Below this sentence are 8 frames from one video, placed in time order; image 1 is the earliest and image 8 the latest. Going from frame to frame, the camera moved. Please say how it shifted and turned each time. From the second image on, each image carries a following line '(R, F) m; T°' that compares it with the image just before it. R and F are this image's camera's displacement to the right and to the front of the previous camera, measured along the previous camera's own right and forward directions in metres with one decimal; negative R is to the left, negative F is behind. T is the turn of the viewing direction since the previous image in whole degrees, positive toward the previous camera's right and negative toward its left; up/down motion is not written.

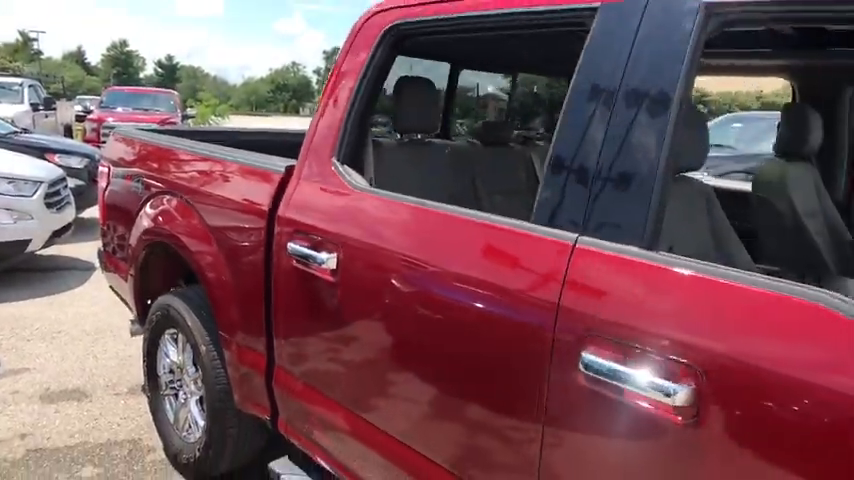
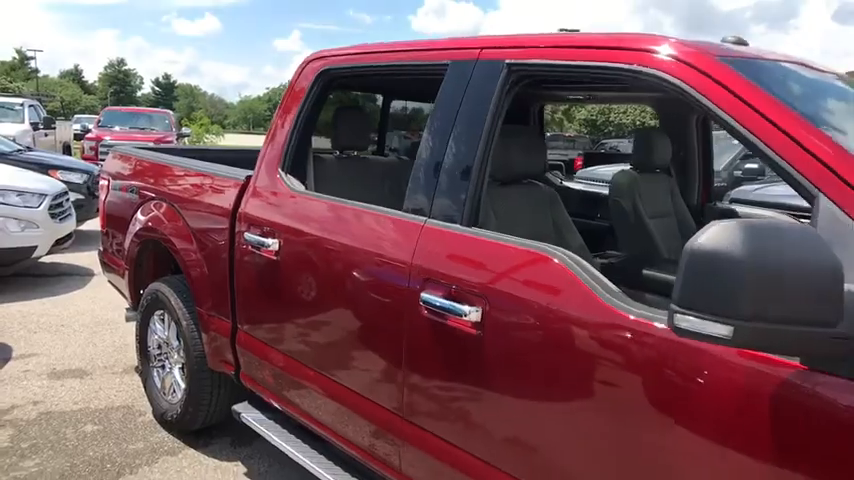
(+0.3, -0.7) m; 0°
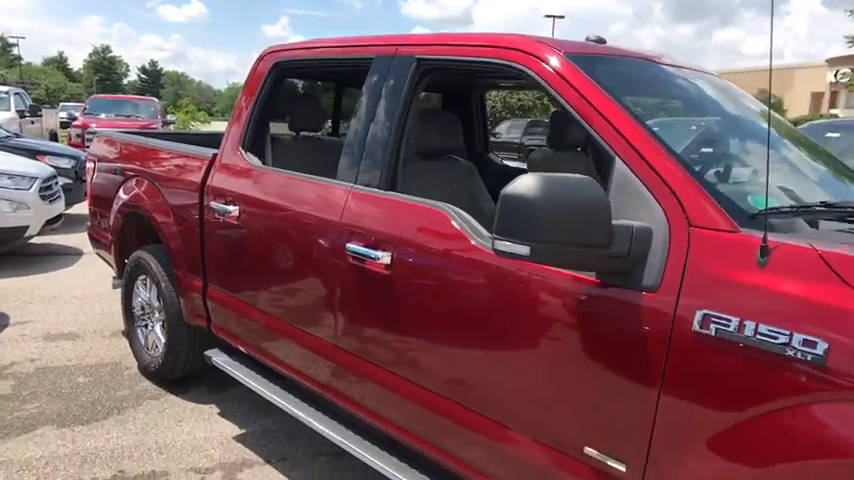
(+0.3, -0.5) m; +1°
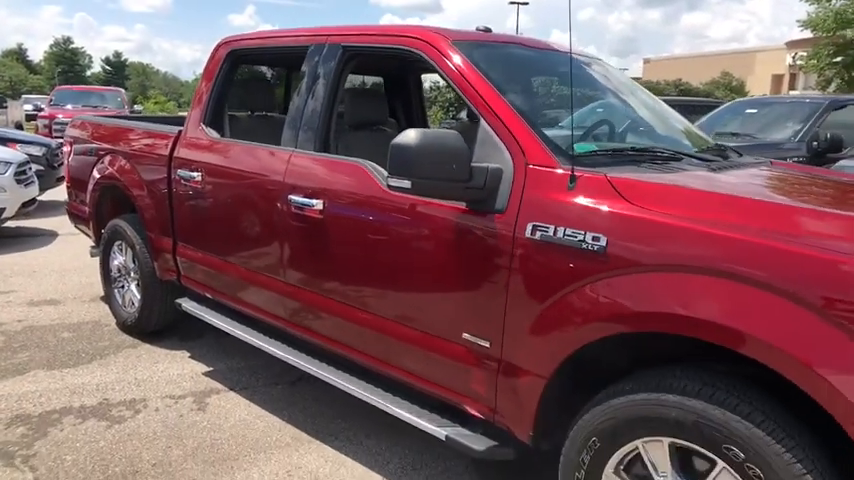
(+0.2, -0.7) m; +2°
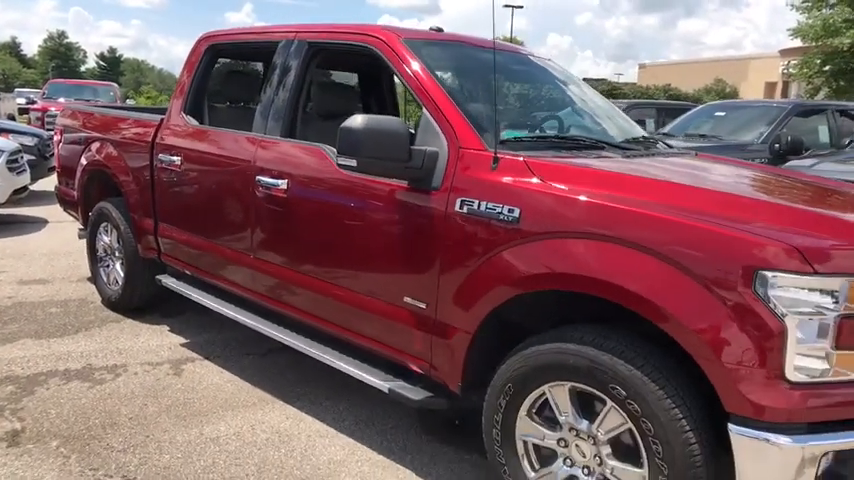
(+0.2, -0.4) m; +1°
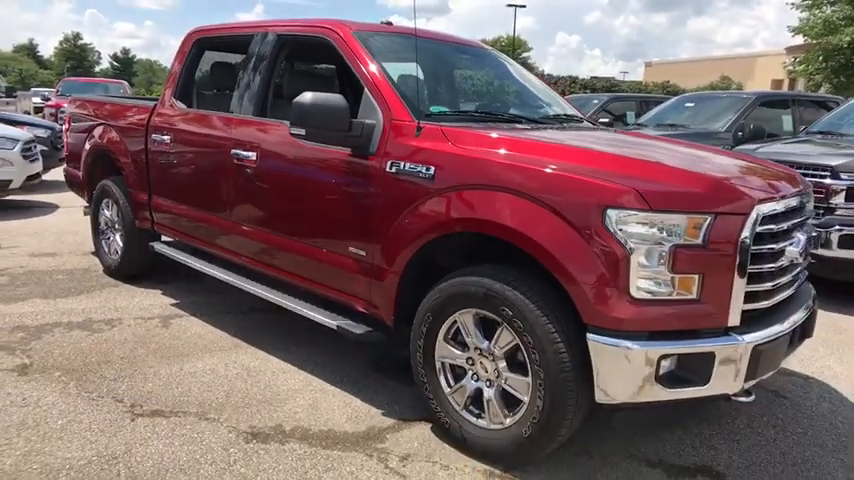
(+0.4, -0.5) m; -1°
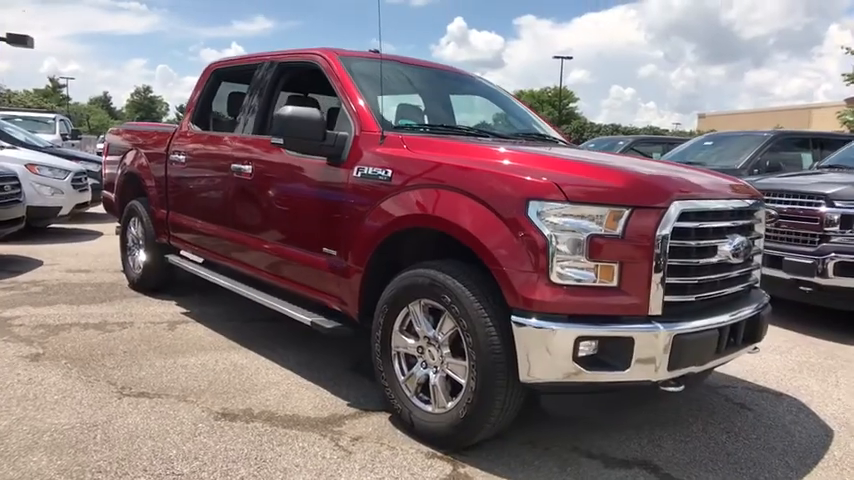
(+0.5, -0.3) m; -5°
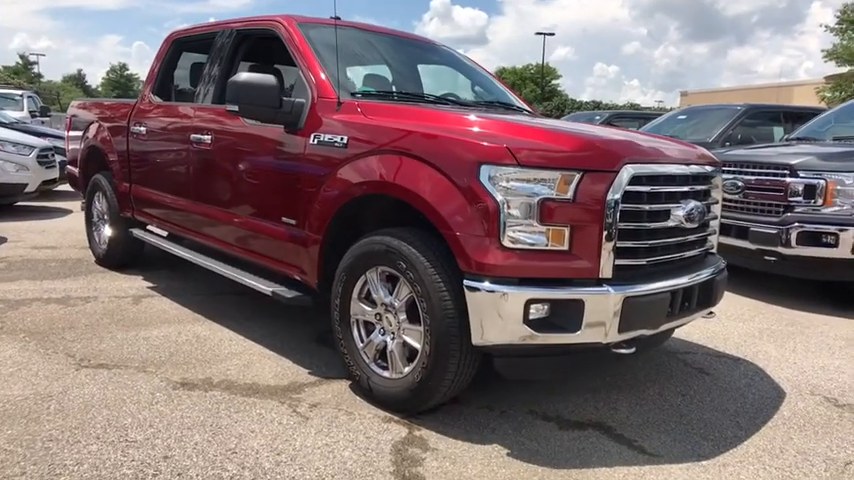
(+0.1, 0.0) m; +1°
